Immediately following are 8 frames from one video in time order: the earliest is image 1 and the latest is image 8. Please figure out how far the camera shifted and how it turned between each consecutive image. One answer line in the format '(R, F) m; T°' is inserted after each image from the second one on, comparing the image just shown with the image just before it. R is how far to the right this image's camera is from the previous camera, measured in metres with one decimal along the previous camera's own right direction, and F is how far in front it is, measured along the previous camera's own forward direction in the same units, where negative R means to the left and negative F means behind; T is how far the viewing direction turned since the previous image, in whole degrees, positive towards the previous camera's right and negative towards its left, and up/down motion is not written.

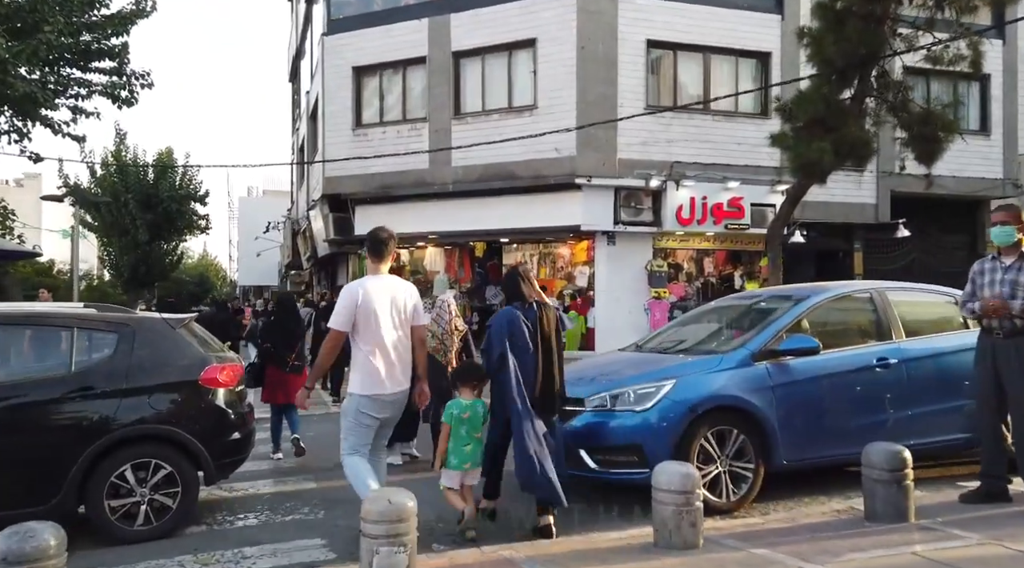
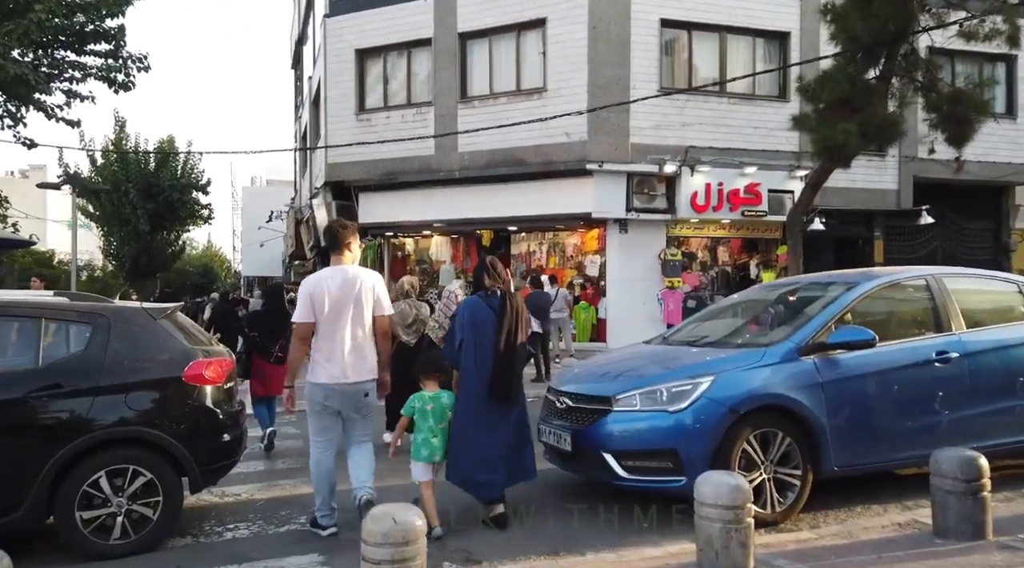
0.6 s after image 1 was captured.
(-0.1, +0.6) m; 0°
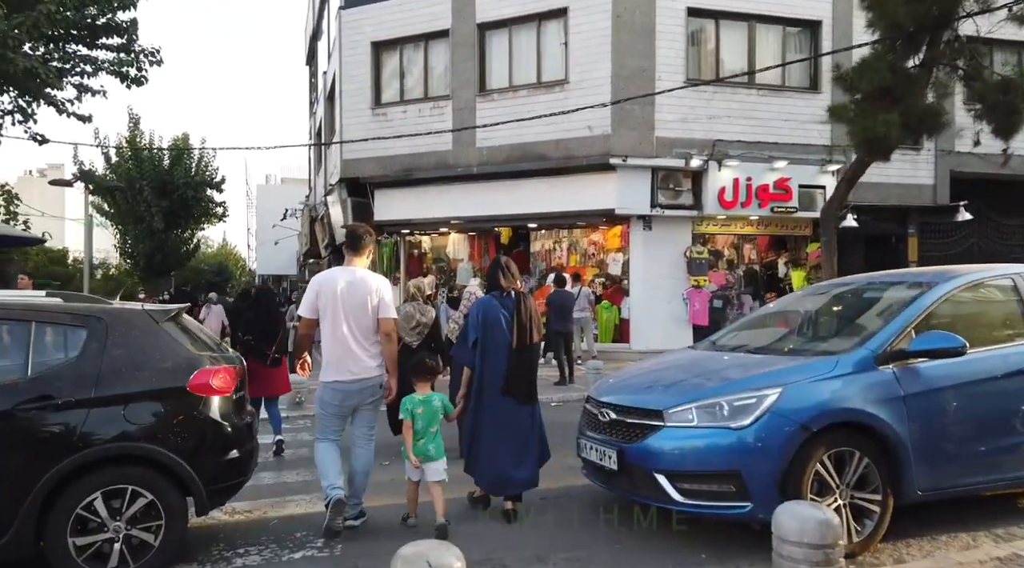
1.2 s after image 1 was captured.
(-0.1, +0.5) m; -1°
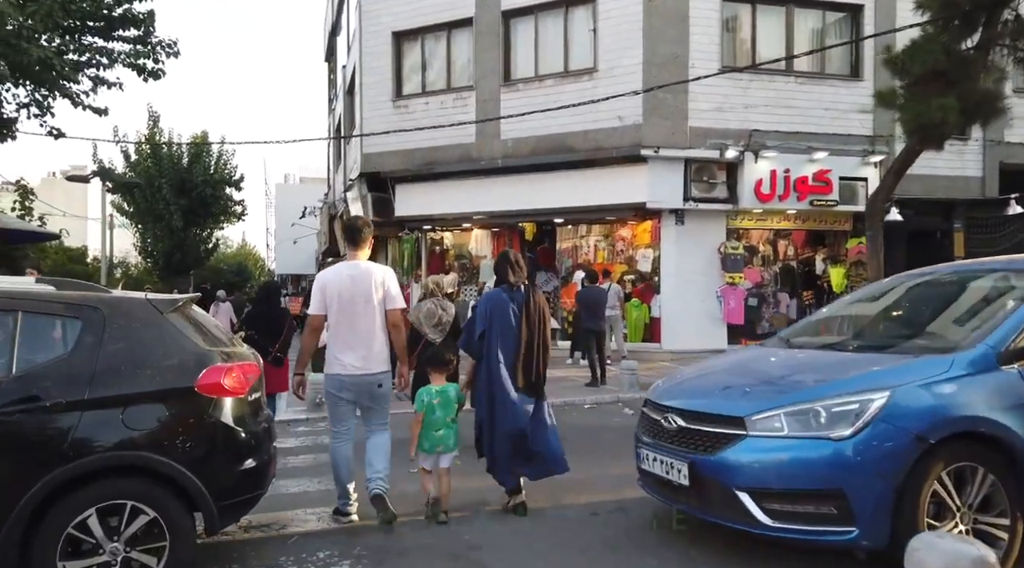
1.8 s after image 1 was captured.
(-0.2, +0.6) m; -1°
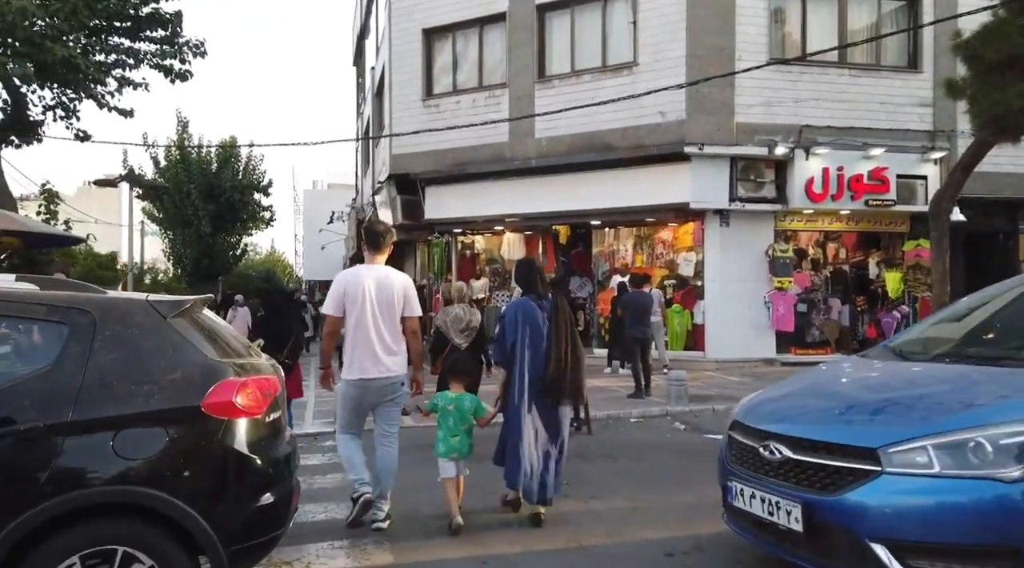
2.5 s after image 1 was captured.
(-0.2, +0.7) m; -2°
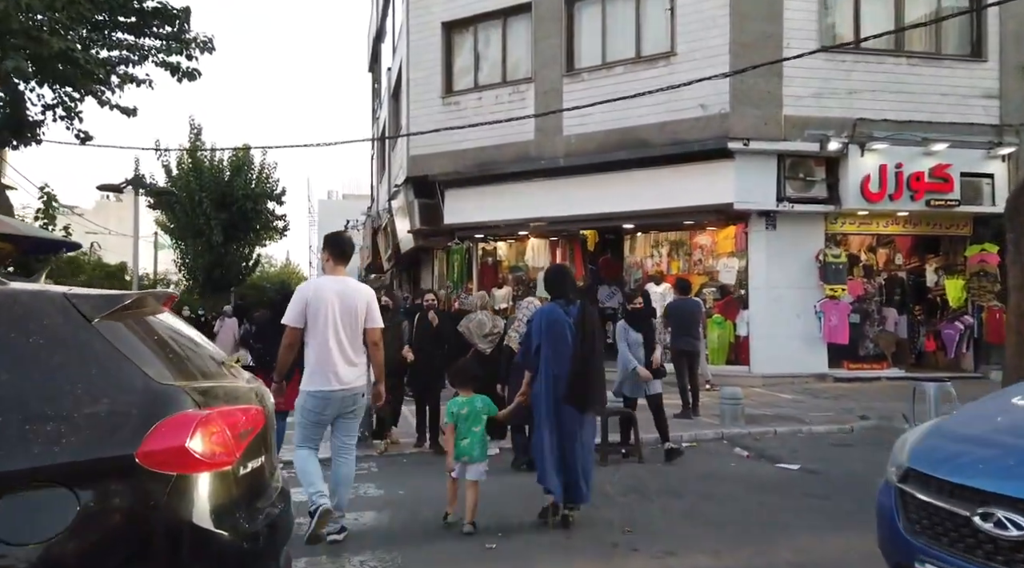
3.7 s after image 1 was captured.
(-0.2, +1.2) m; -1°
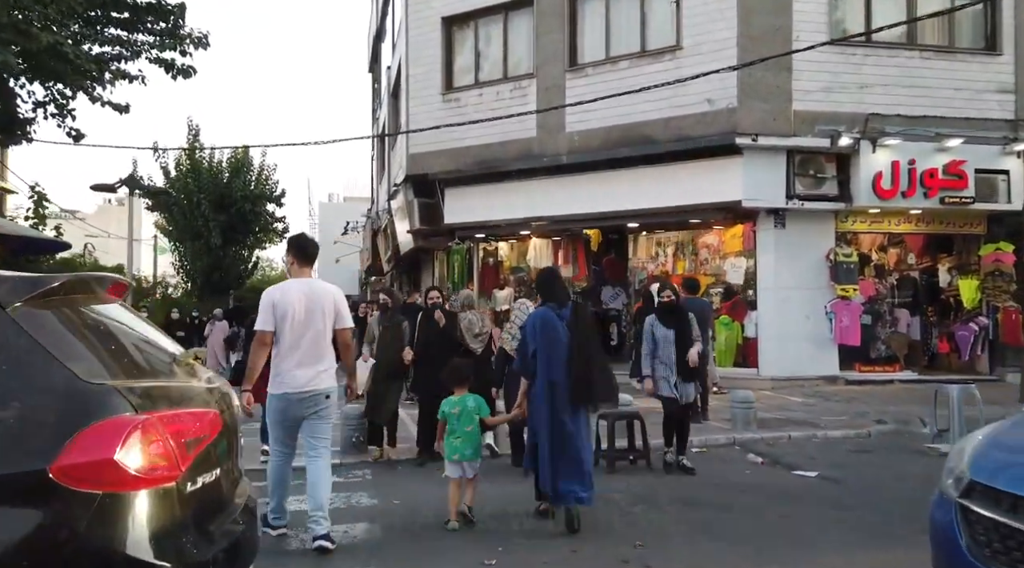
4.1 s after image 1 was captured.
(0.0, +0.4) m; 0°
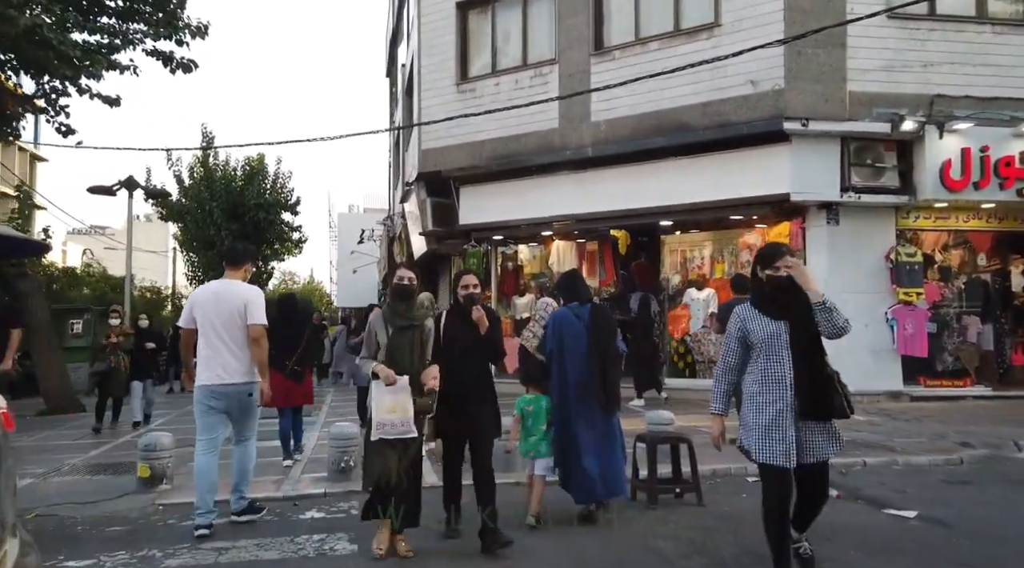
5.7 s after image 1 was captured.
(0.0, +1.4) m; -2°
